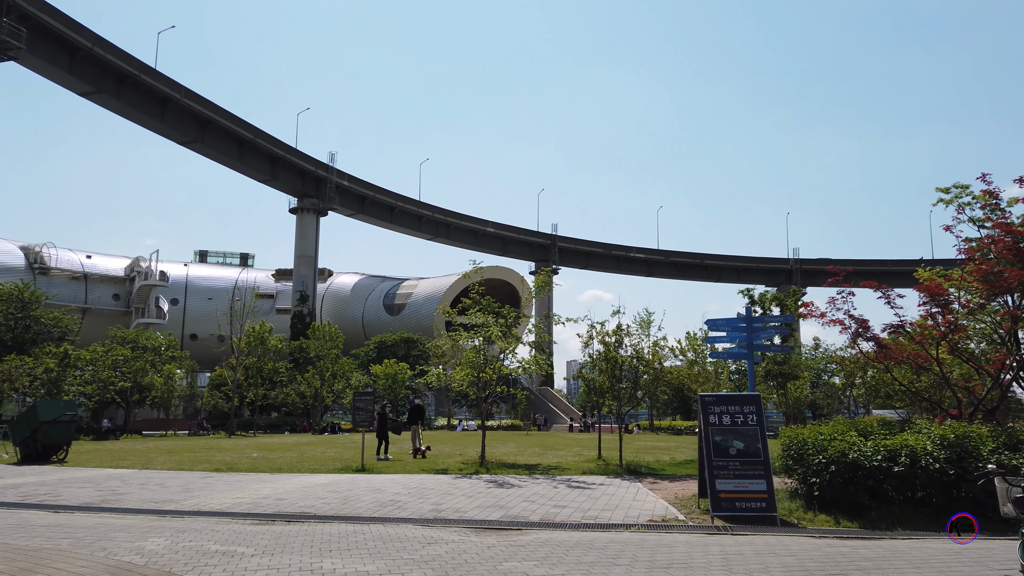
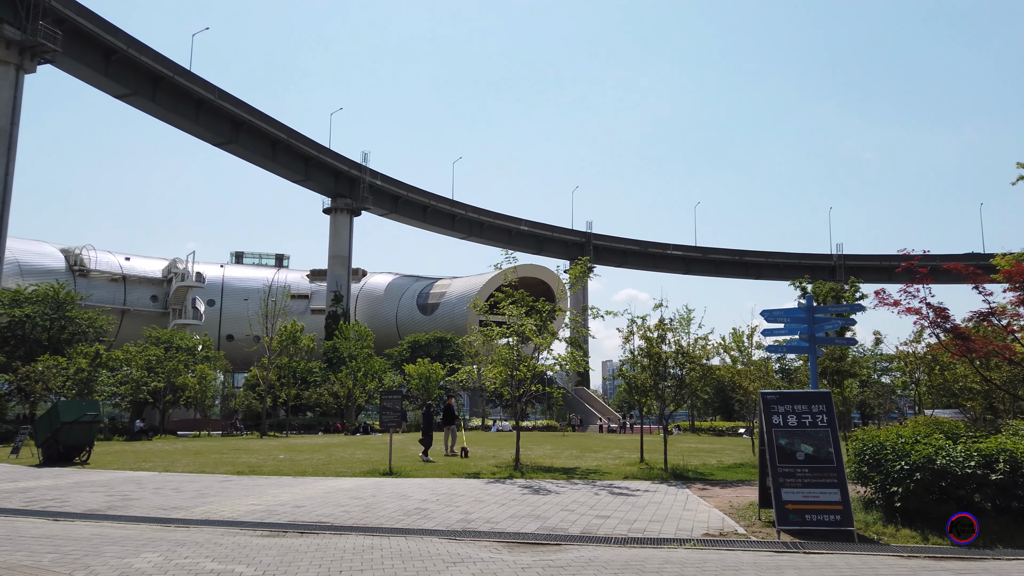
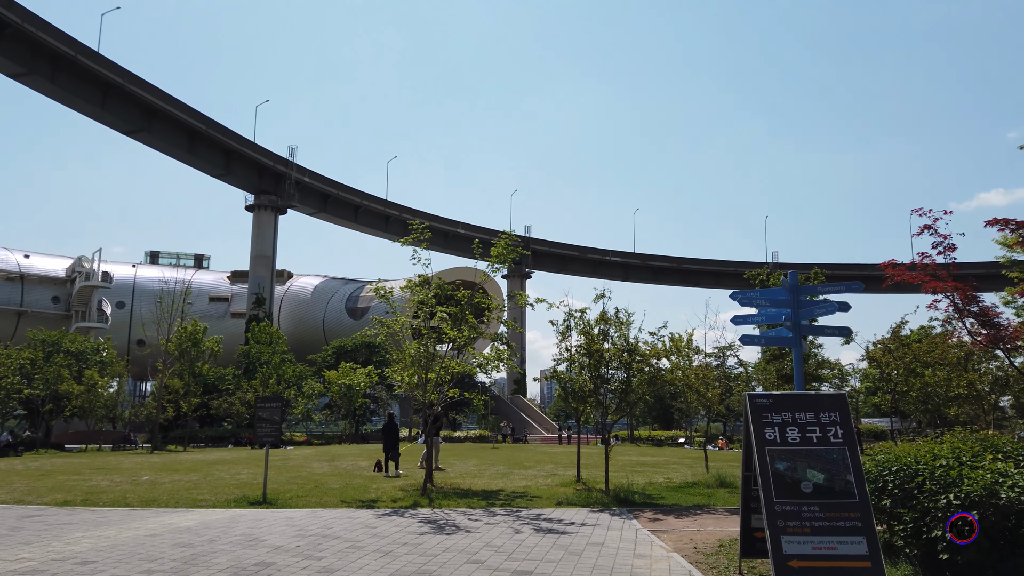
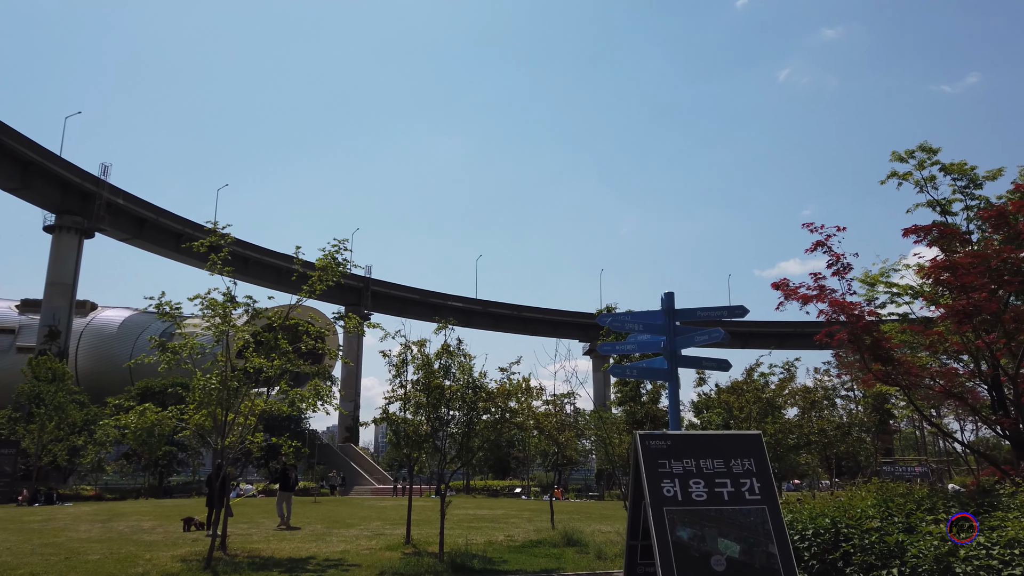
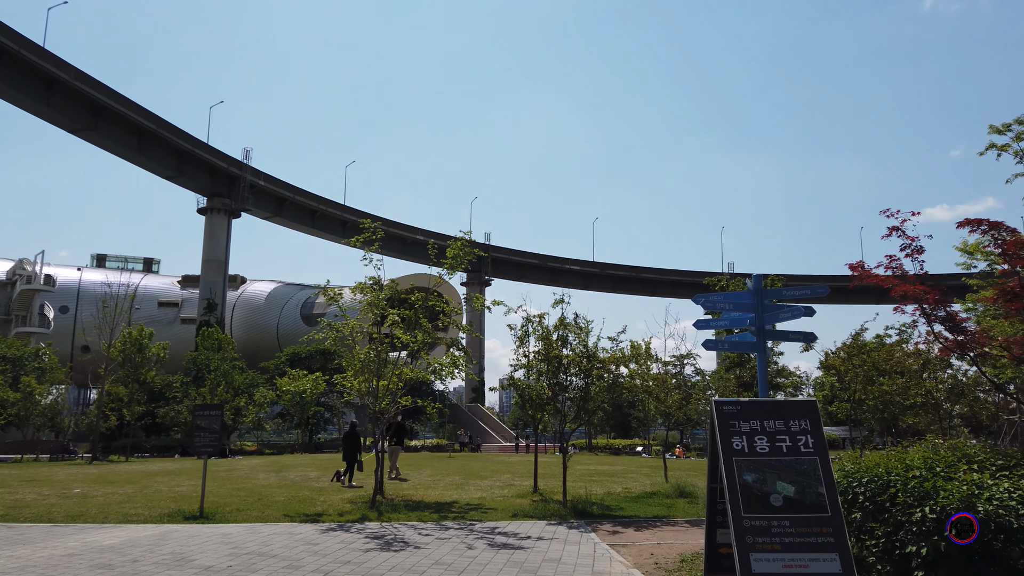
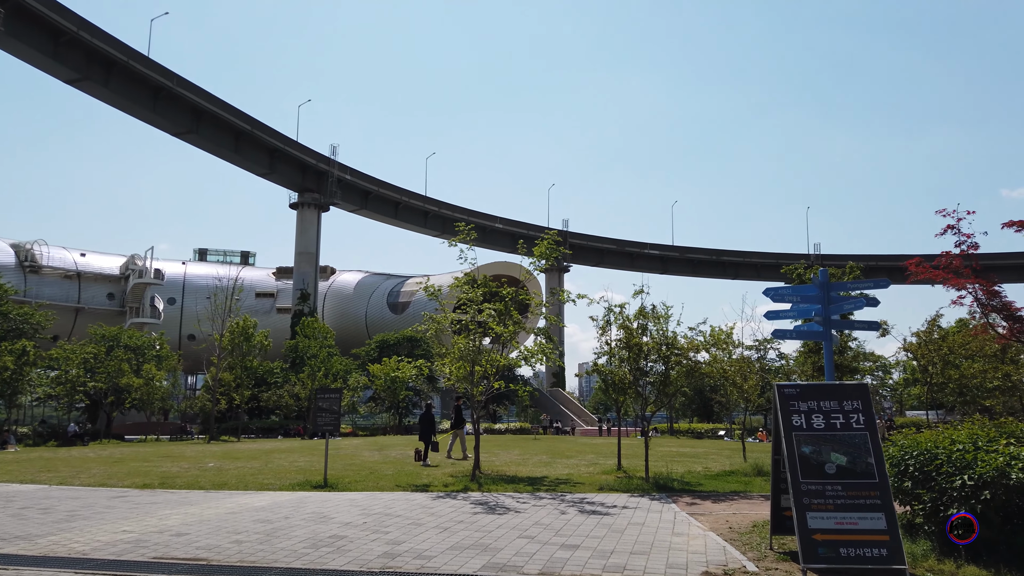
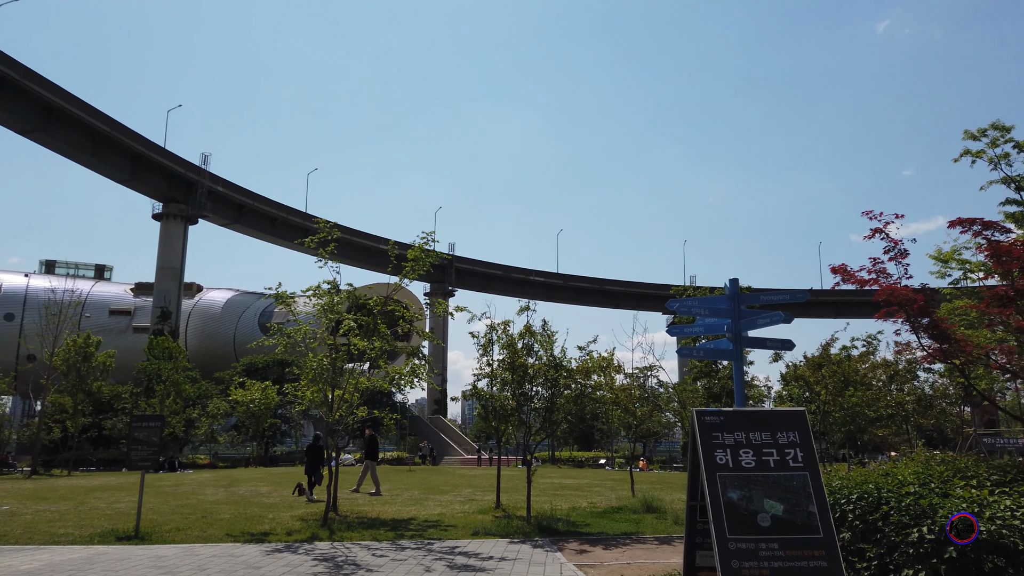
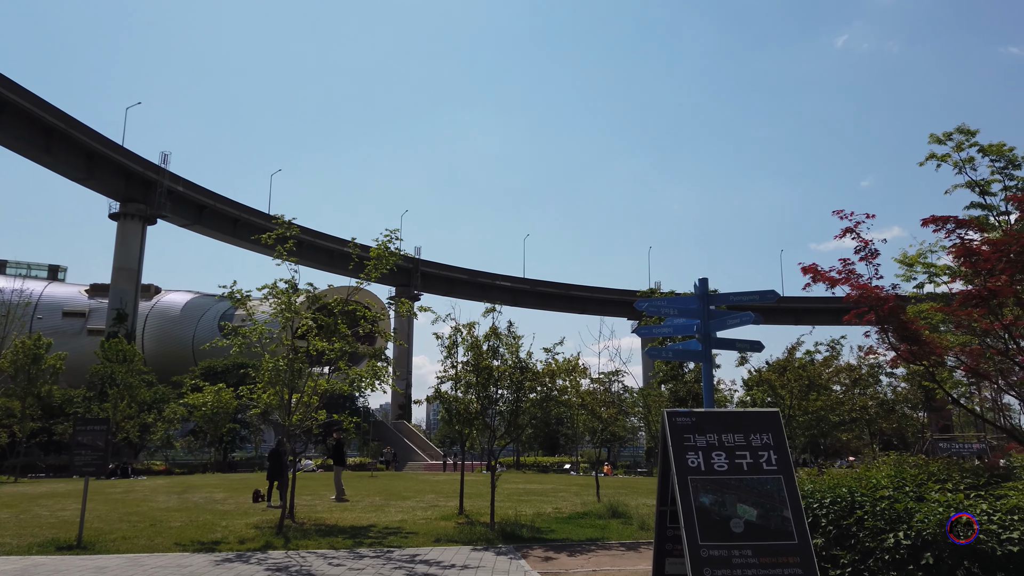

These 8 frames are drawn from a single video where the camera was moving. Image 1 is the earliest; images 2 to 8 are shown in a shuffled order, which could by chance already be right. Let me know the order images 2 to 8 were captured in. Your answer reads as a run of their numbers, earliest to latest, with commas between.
2, 6, 3, 5, 7, 8, 4
